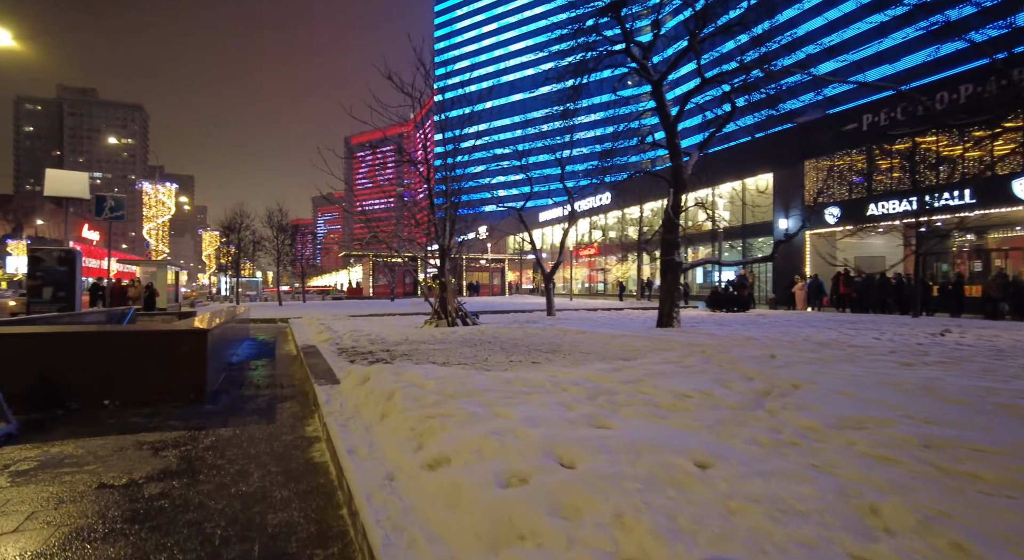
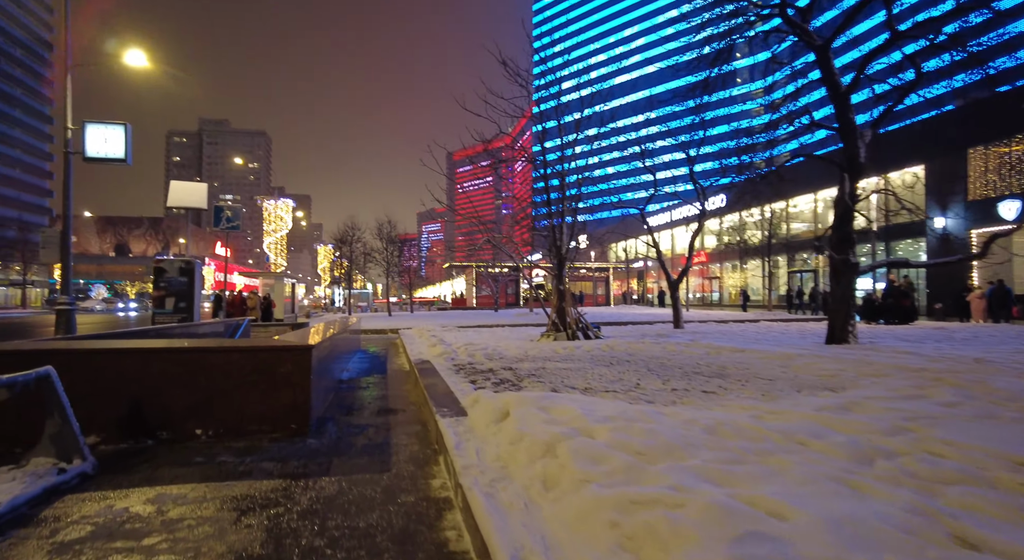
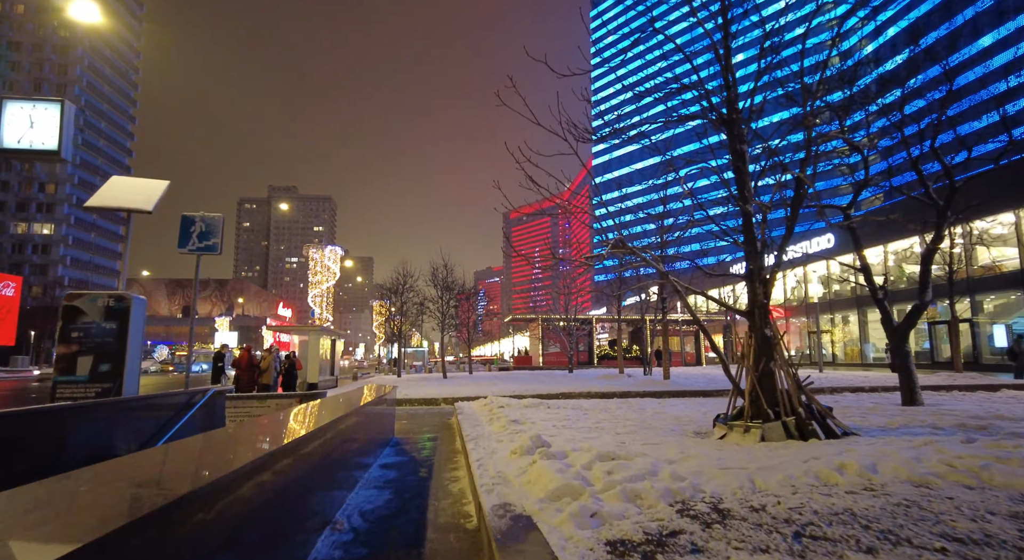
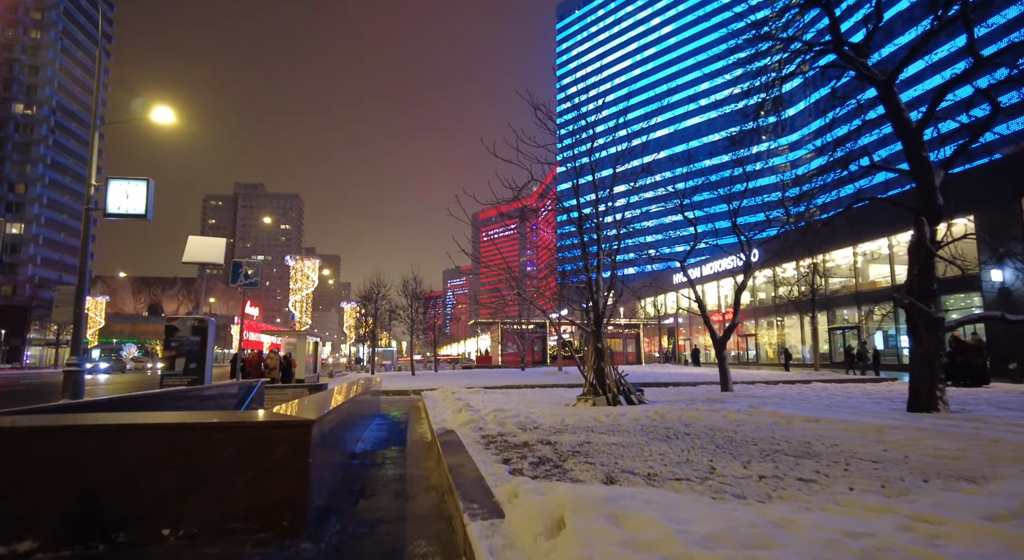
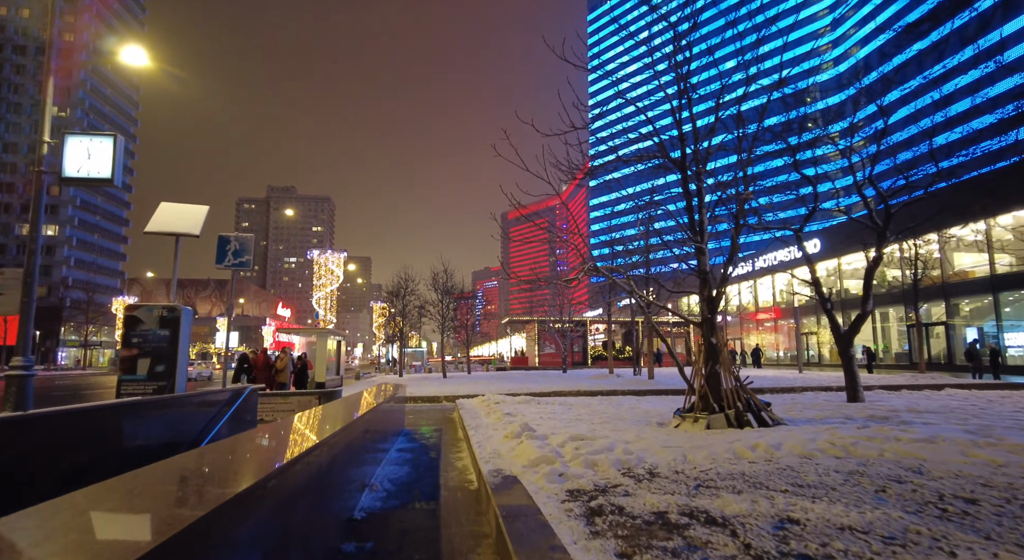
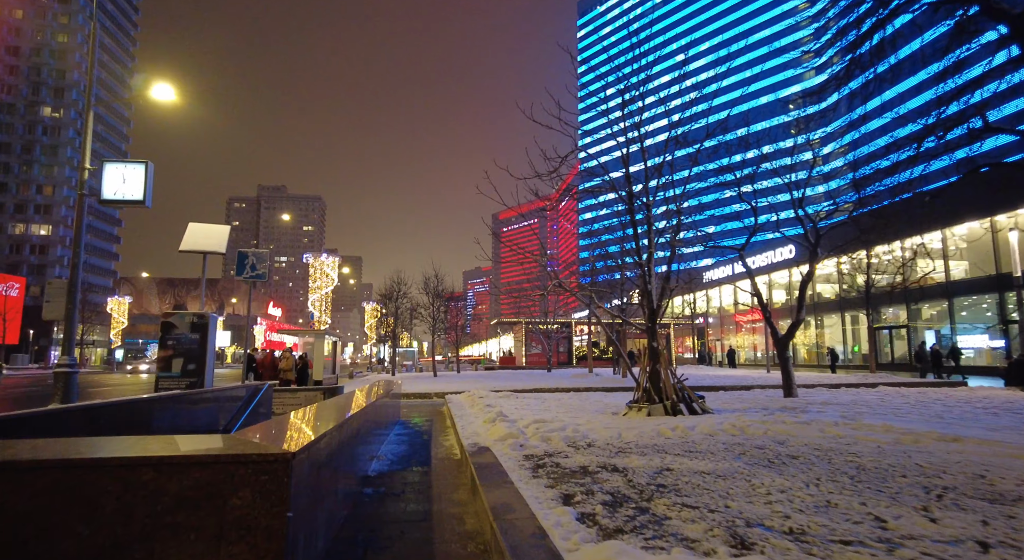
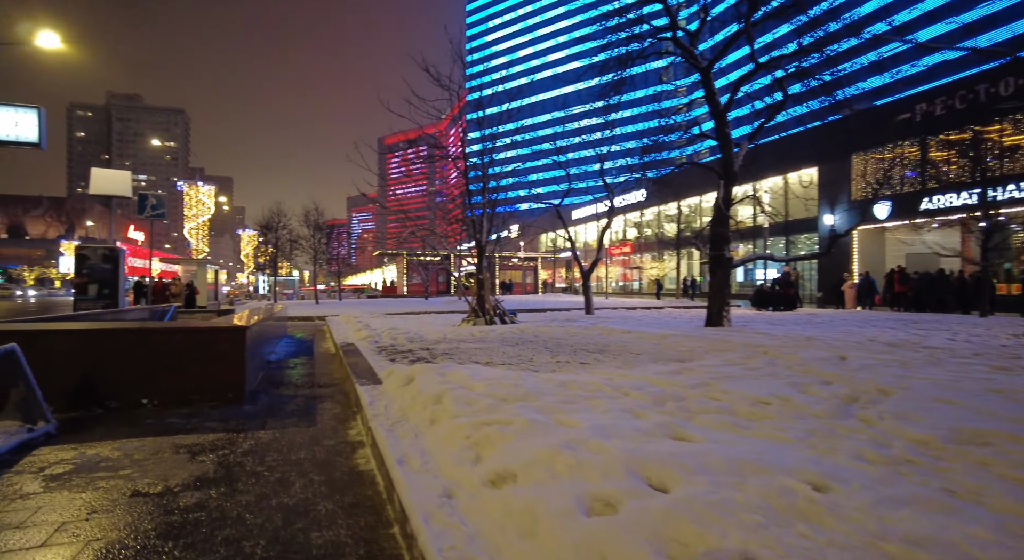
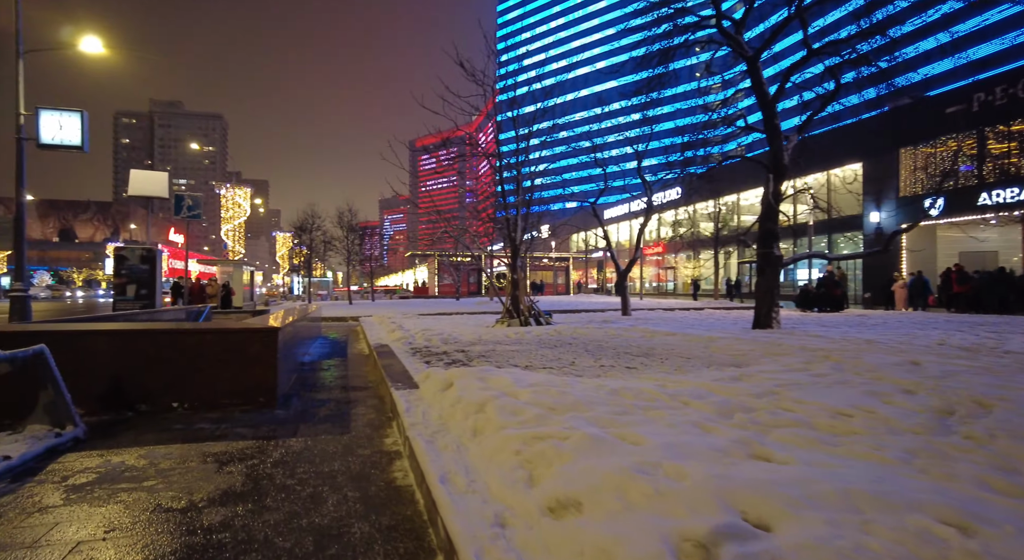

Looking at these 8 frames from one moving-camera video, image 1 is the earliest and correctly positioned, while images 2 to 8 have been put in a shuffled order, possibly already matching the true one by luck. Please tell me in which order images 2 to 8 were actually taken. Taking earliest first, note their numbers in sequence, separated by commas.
7, 8, 2, 4, 6, 5, 3
